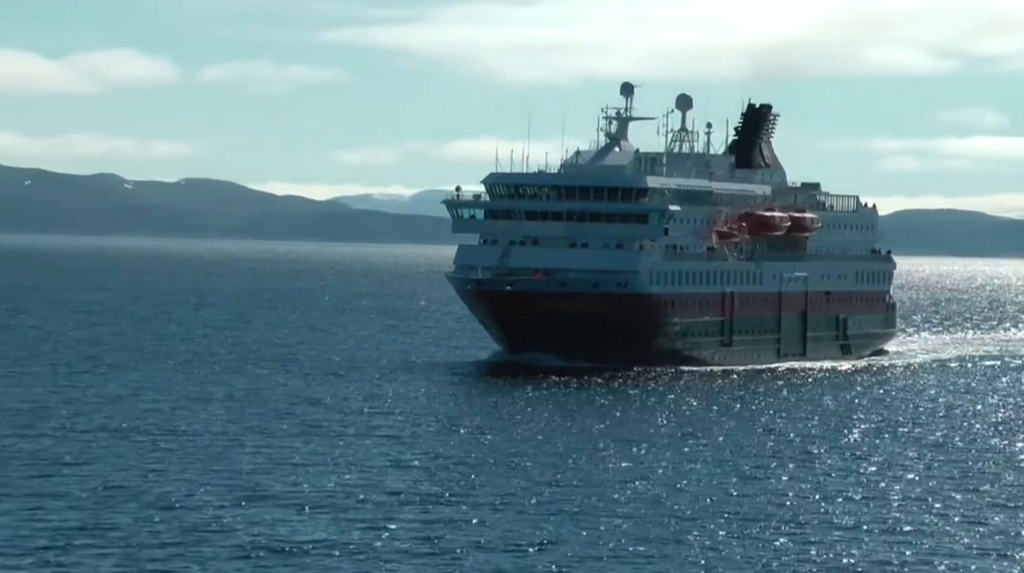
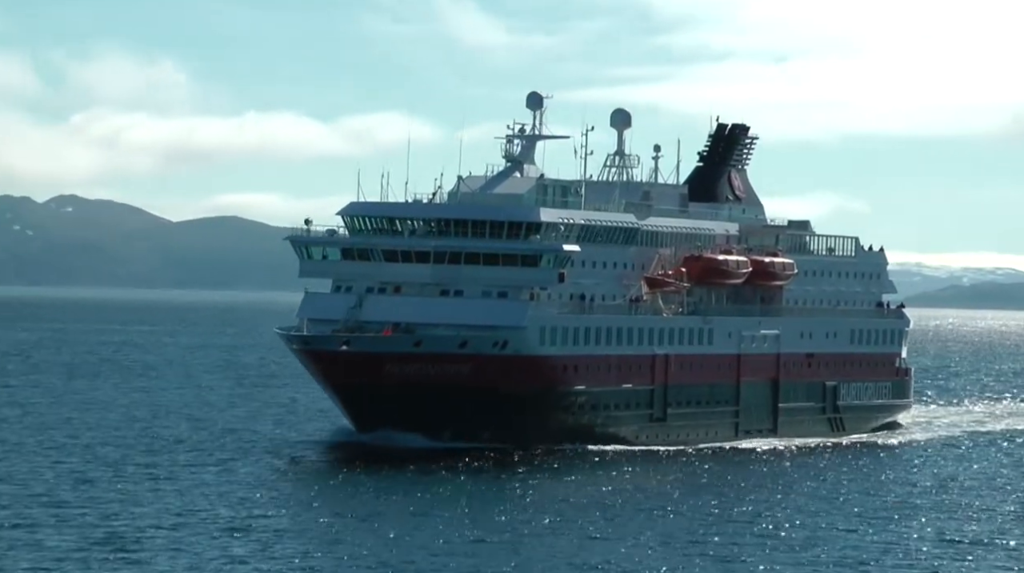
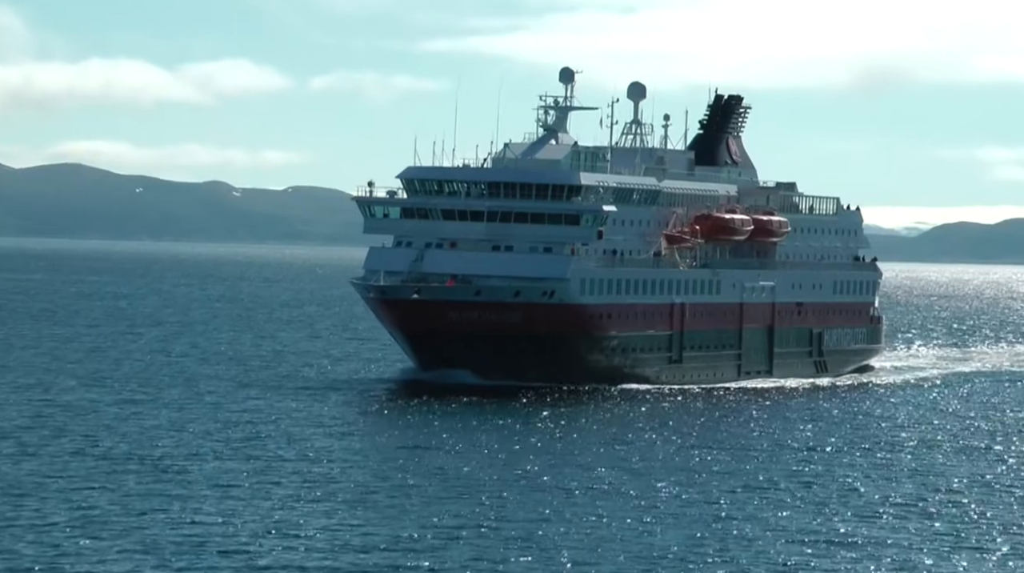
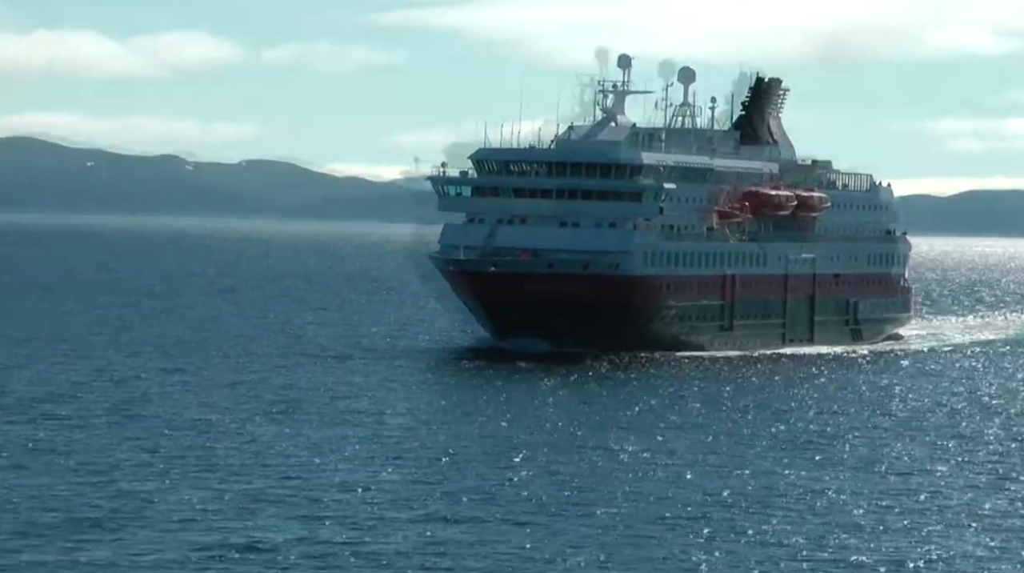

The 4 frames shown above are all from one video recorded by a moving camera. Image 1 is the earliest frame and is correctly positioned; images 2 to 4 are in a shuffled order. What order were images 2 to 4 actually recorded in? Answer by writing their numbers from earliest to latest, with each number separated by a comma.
4, 3, 2
